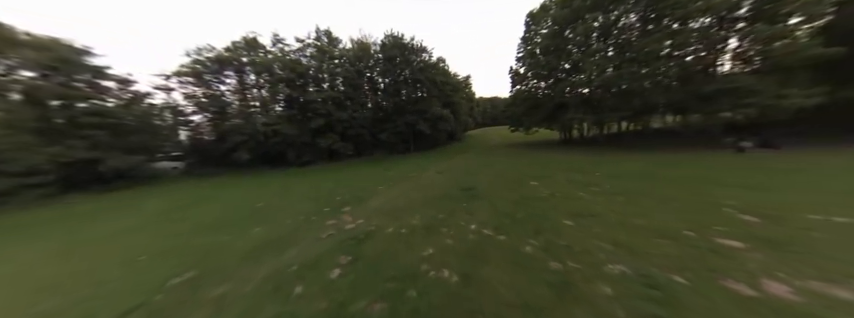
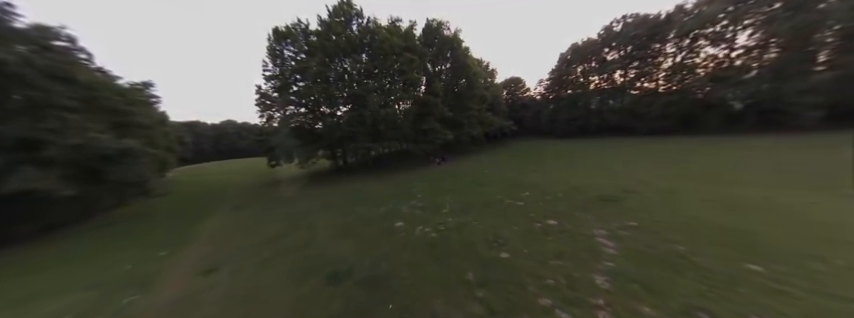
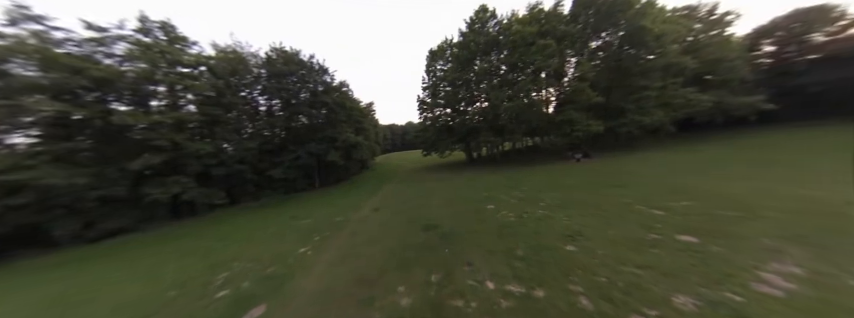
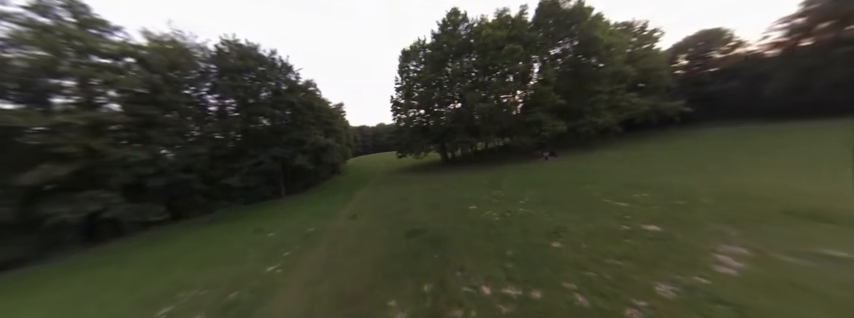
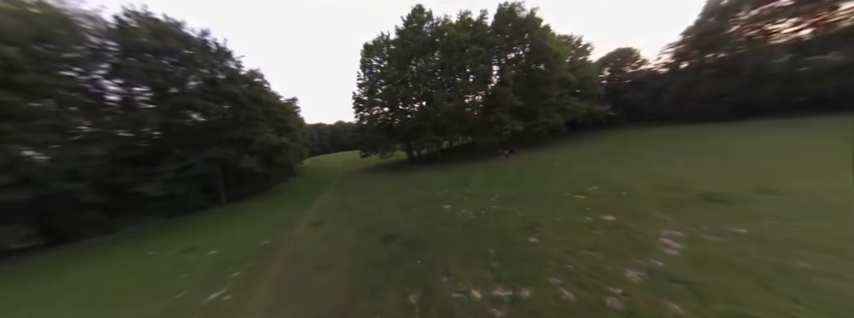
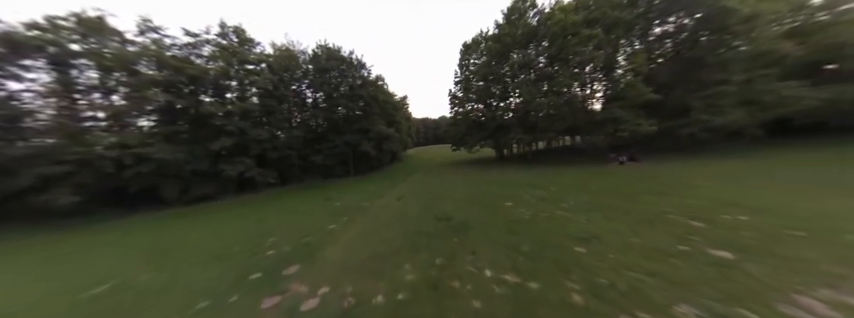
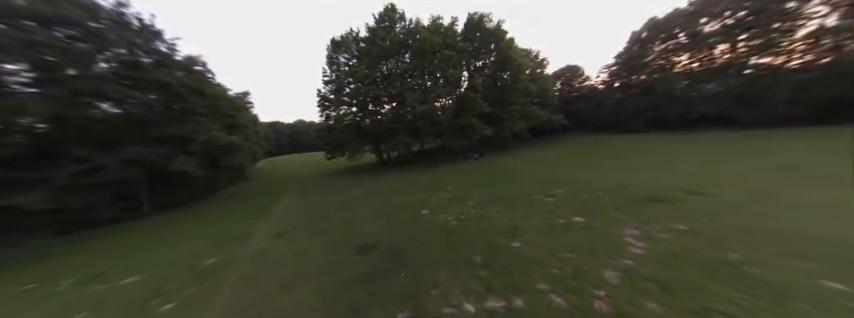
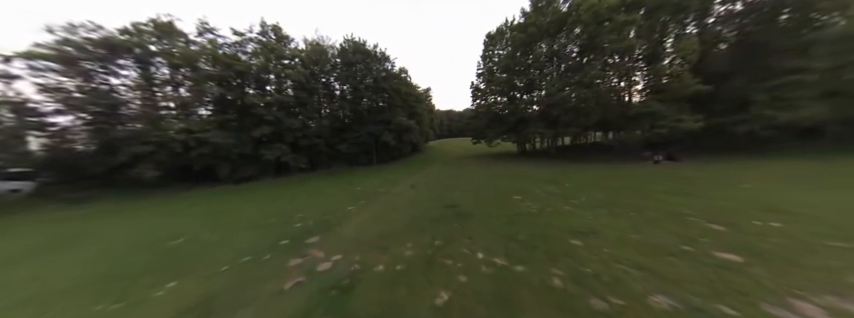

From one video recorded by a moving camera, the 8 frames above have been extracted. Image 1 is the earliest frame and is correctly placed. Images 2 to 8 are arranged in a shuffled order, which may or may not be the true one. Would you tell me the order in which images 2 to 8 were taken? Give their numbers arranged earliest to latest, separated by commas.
8, 6, 3, 4, 5, 7, 2
